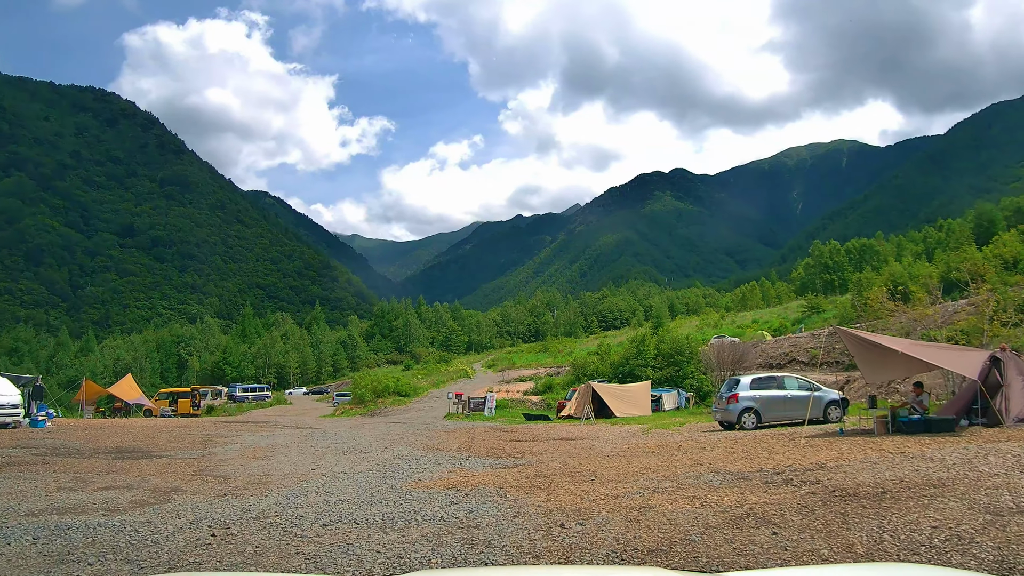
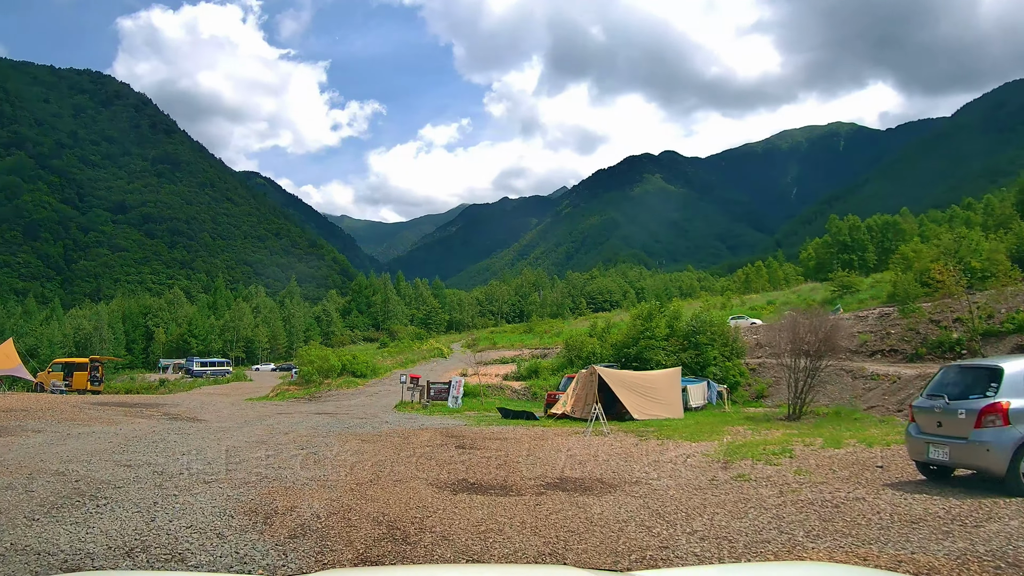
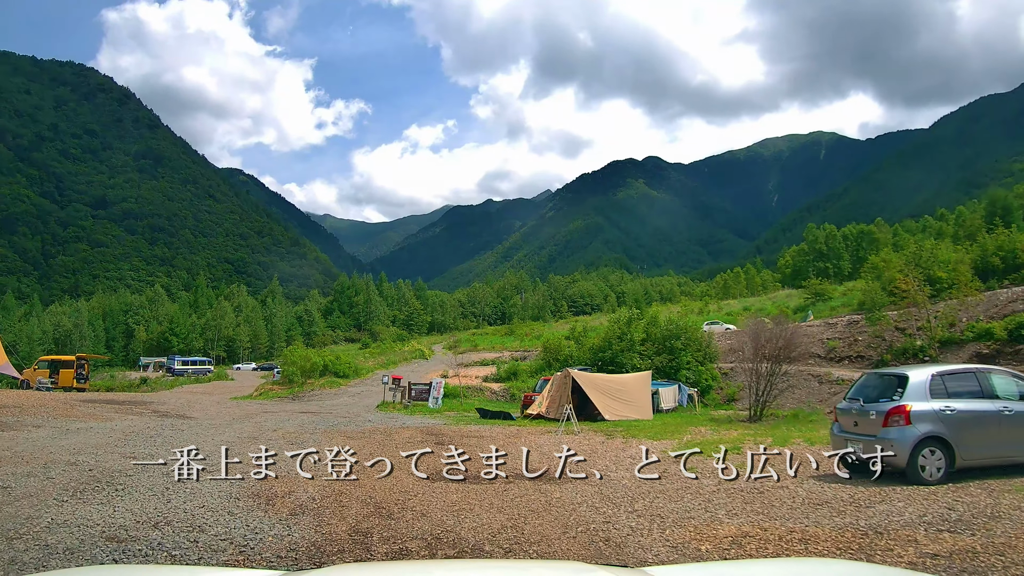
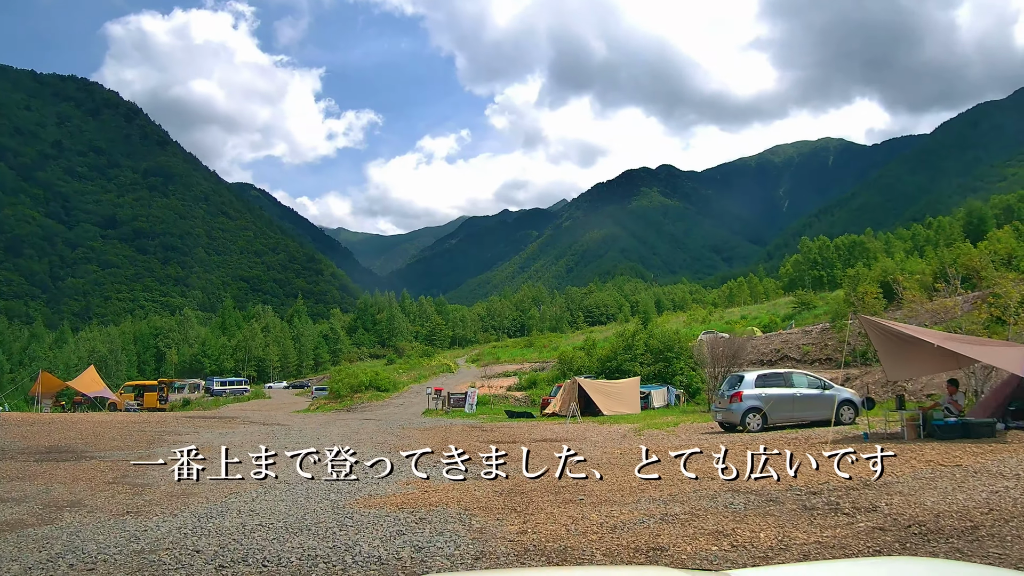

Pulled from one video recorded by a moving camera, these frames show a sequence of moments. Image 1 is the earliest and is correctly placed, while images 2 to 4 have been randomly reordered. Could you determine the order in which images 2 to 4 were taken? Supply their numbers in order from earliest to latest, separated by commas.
4, 3, 2
